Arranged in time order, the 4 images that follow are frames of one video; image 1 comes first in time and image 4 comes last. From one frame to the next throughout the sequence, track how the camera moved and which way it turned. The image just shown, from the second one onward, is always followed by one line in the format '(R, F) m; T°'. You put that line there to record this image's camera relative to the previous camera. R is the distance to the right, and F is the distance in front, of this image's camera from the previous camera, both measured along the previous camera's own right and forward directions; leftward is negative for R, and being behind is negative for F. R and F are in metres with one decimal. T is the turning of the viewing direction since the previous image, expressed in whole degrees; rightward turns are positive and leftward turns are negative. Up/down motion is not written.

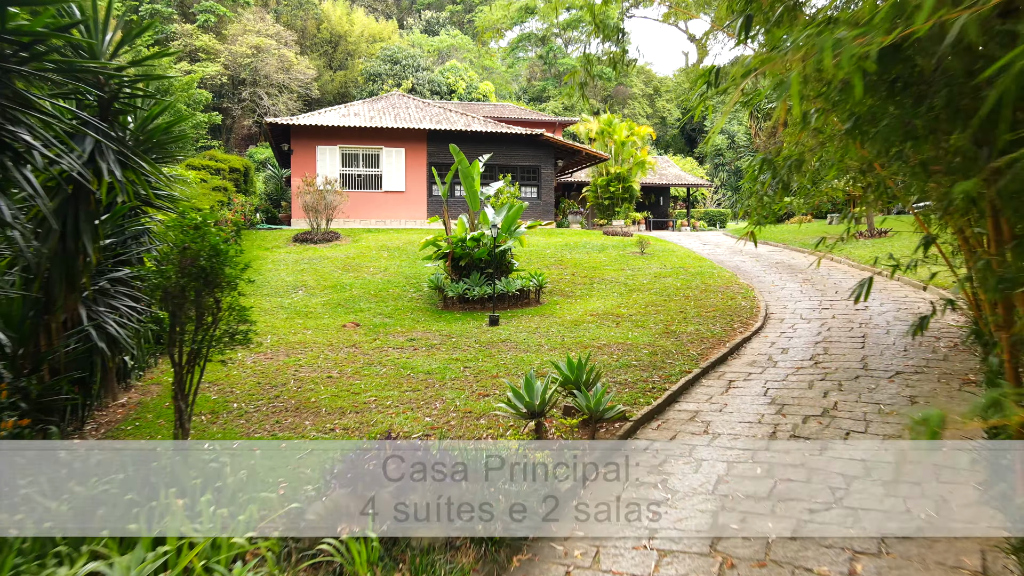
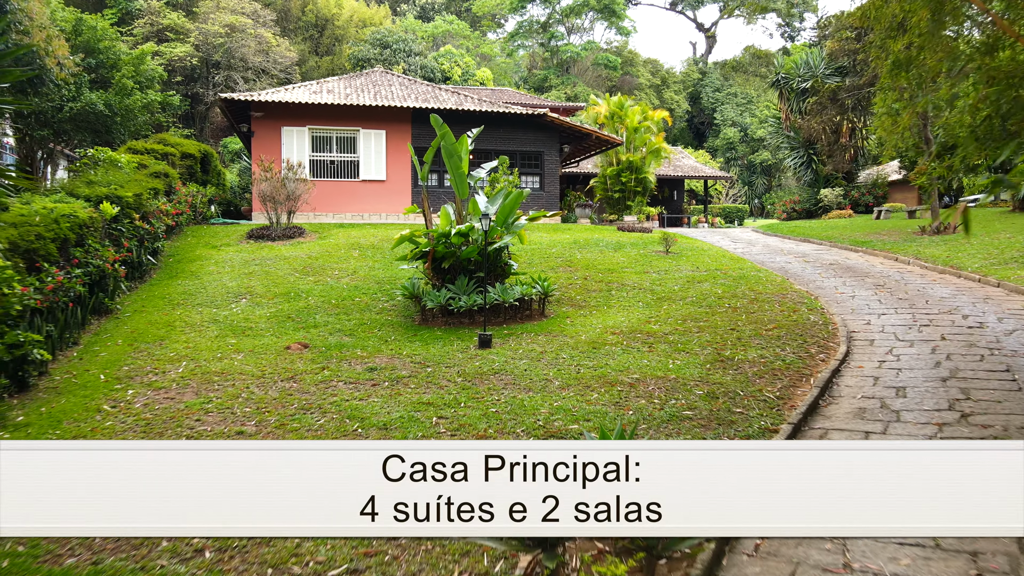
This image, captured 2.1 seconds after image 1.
(0.0, +2.2) m; 0°
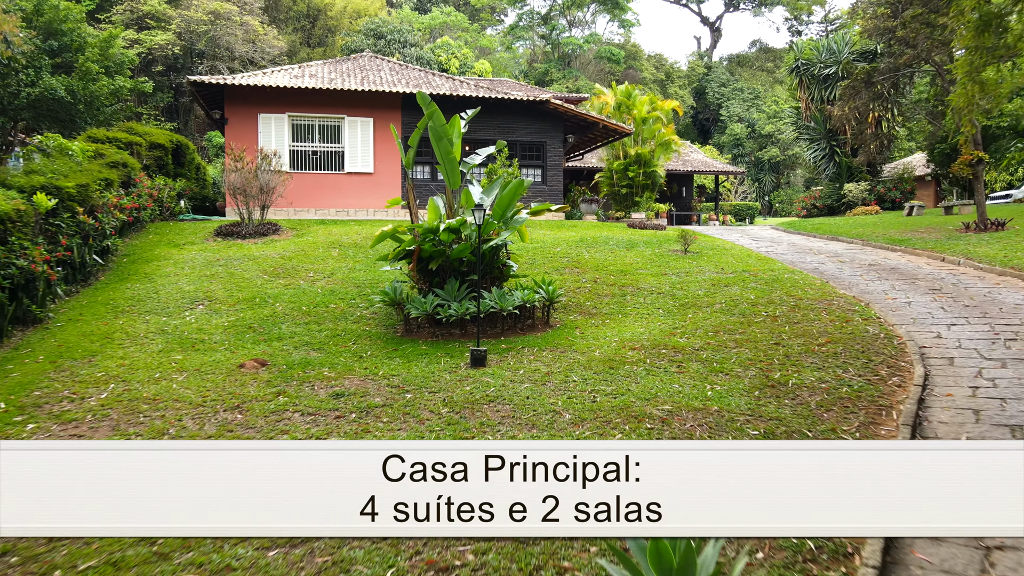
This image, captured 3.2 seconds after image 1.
(0.0, +1.2) m; 0°
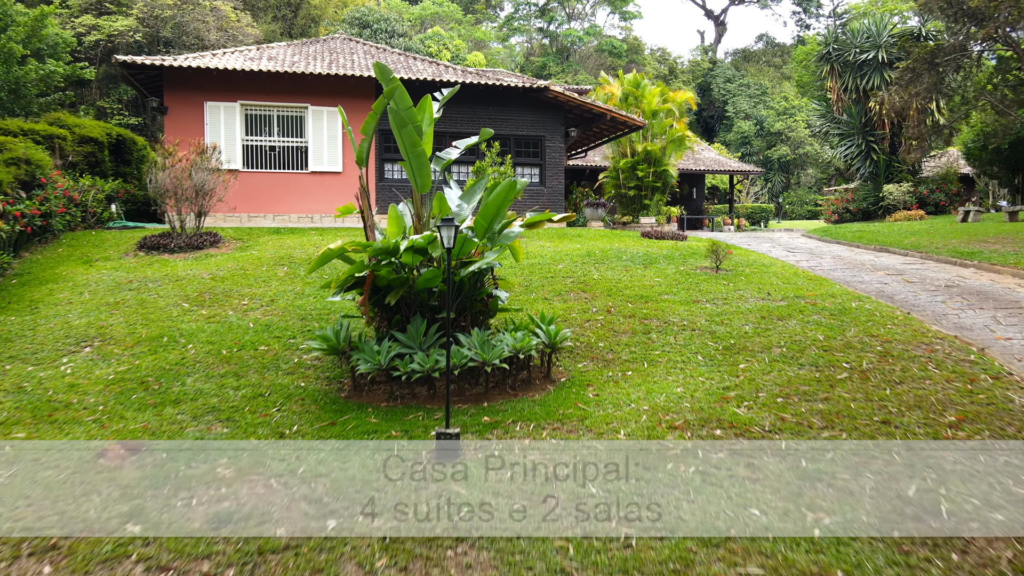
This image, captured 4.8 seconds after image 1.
(+0.1, +1.8) m; 0°
